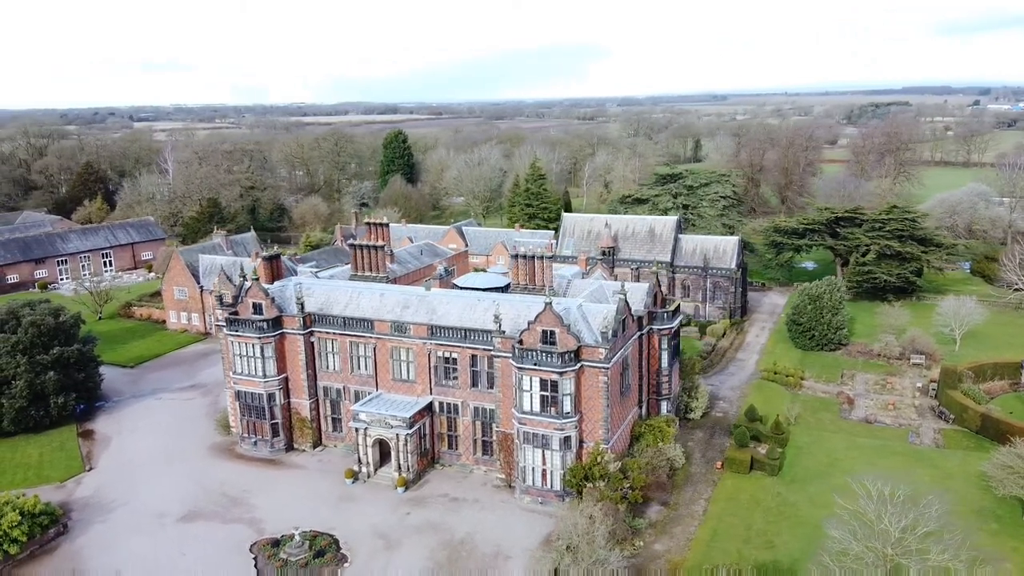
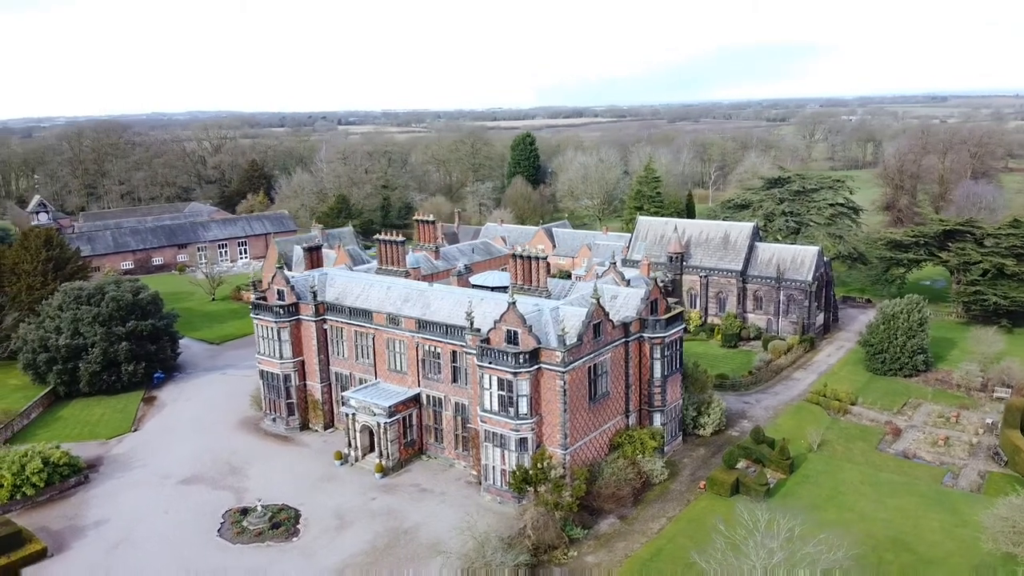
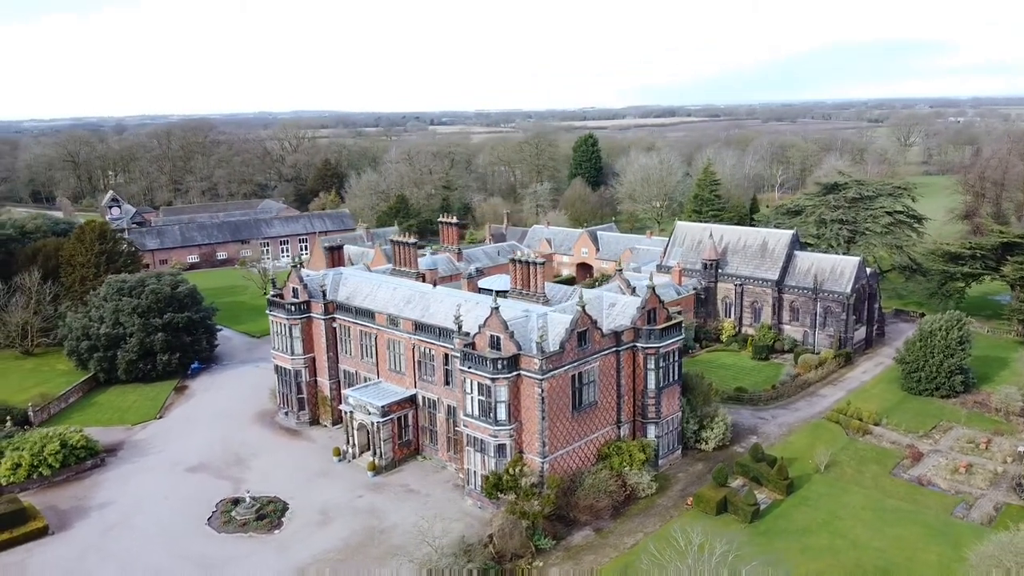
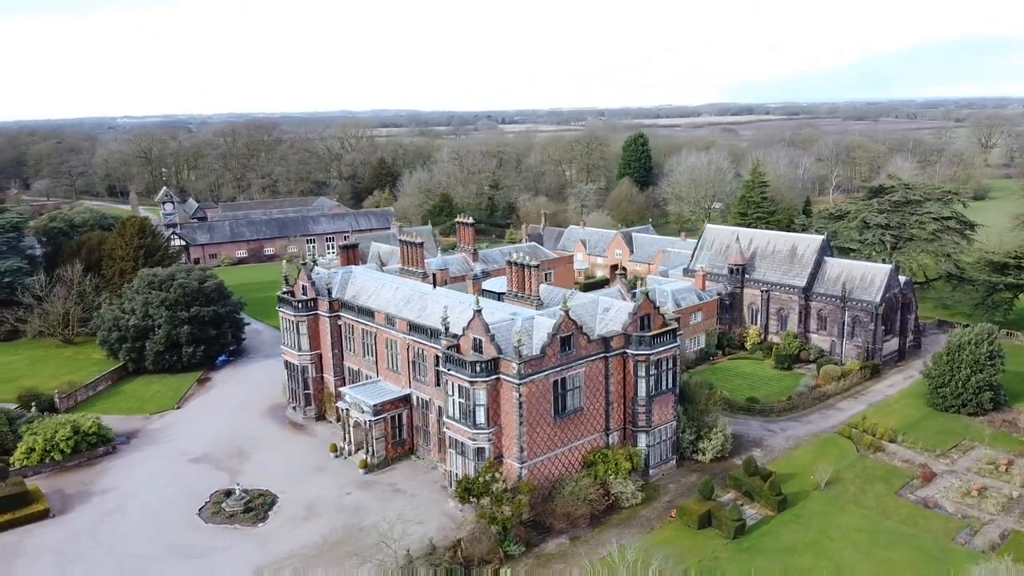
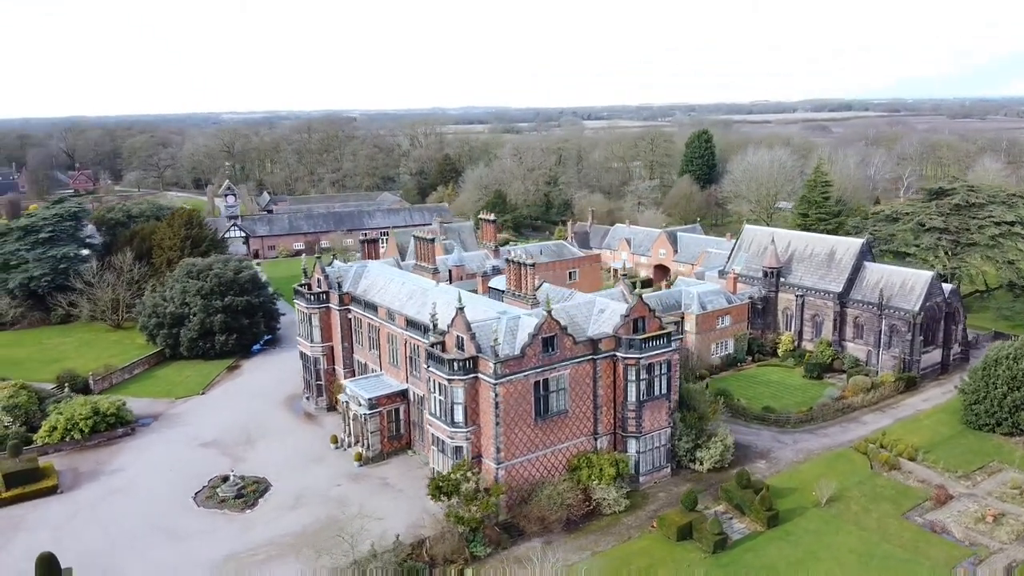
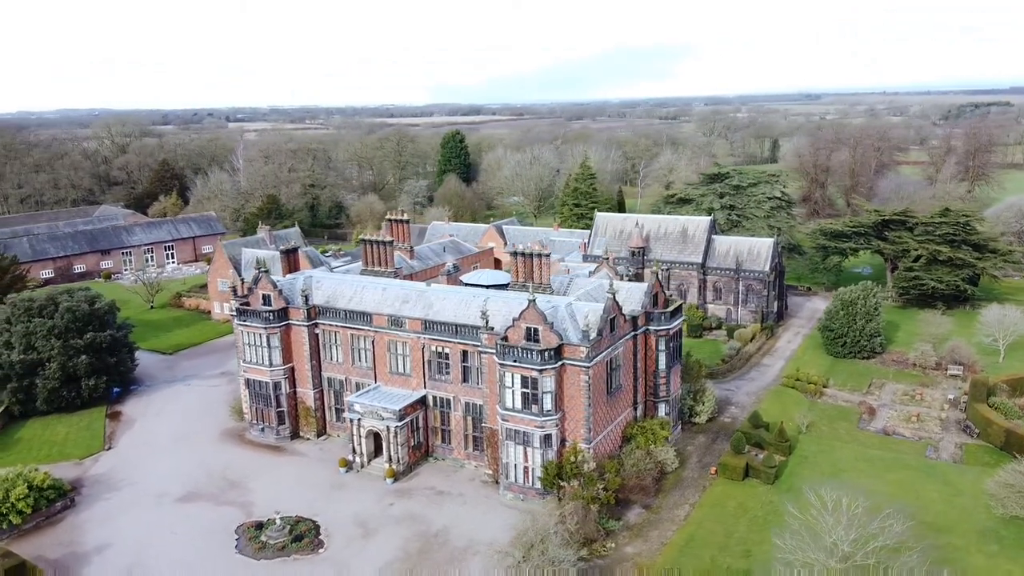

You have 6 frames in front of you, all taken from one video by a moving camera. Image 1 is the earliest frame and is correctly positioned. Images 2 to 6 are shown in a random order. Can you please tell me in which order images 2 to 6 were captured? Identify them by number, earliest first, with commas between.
6, 2, 3, 4, 5
